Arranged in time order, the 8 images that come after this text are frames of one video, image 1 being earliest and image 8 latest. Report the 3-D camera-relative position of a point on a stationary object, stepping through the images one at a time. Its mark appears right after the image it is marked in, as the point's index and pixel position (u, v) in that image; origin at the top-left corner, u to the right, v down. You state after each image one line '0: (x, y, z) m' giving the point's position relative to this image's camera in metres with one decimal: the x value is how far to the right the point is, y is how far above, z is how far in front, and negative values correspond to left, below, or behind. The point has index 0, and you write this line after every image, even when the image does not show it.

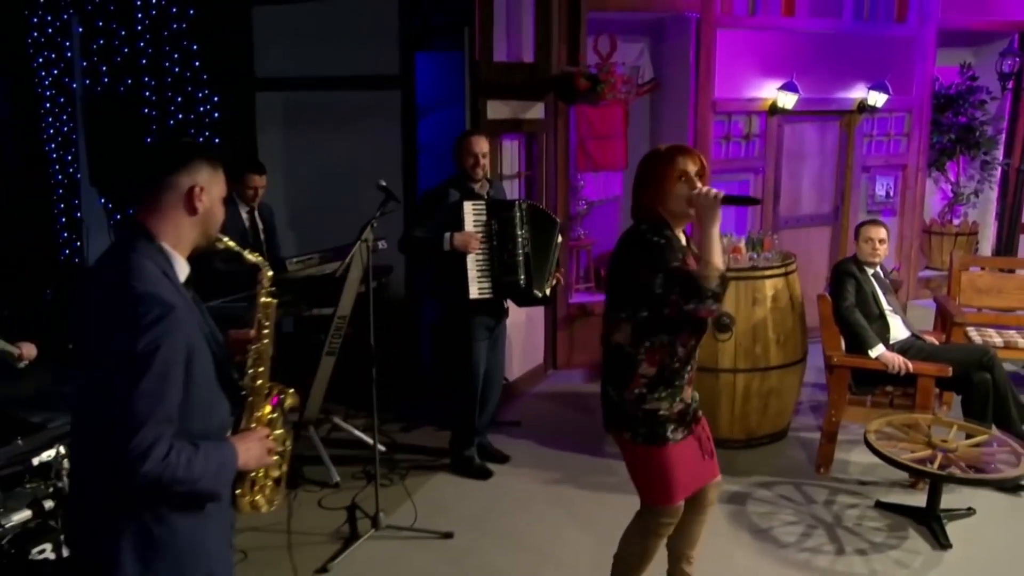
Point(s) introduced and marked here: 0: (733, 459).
0: (+1.1, -0.9, +4.3) m
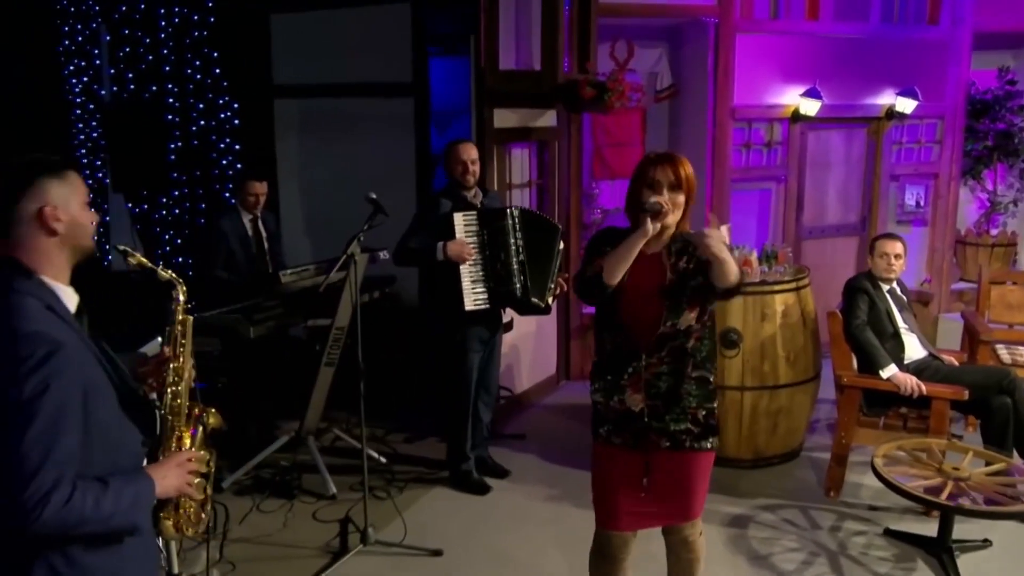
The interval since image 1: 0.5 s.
0: (+1.1, -1.0, +4.2) m
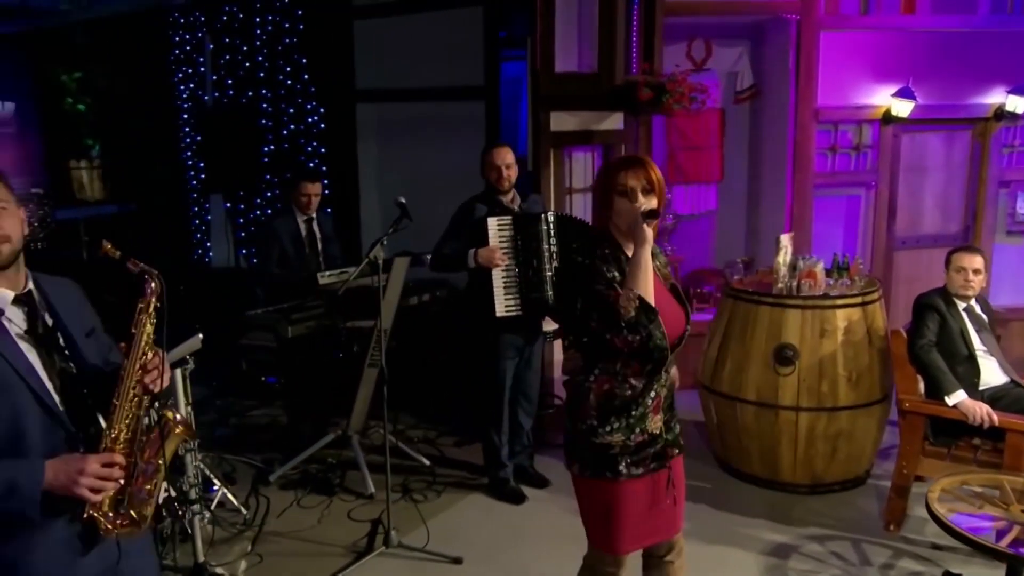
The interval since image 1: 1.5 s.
0: (+1.3, -1.0, +3.9) m
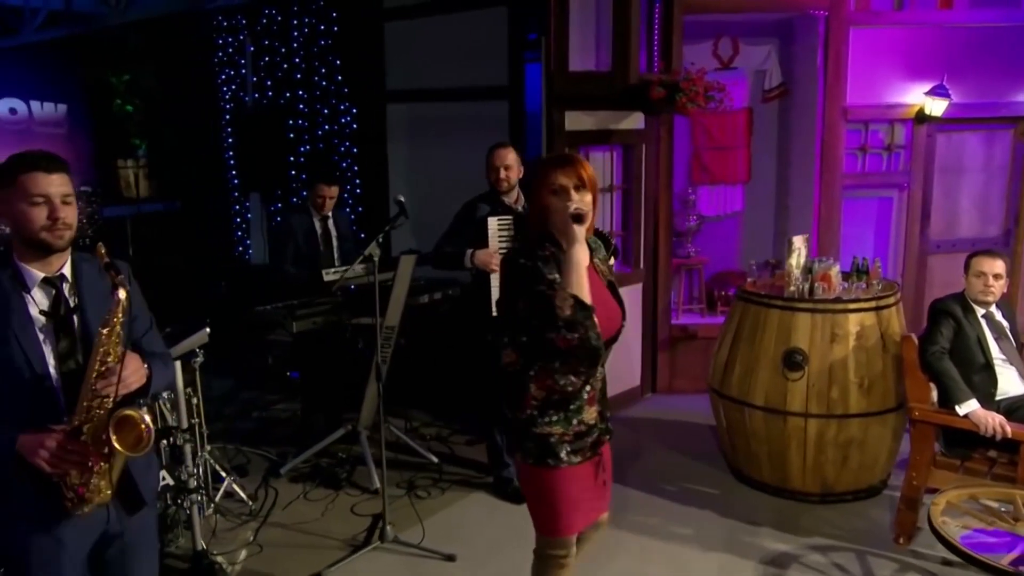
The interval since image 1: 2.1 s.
0: (+1.3, -1.0, +3.8) m
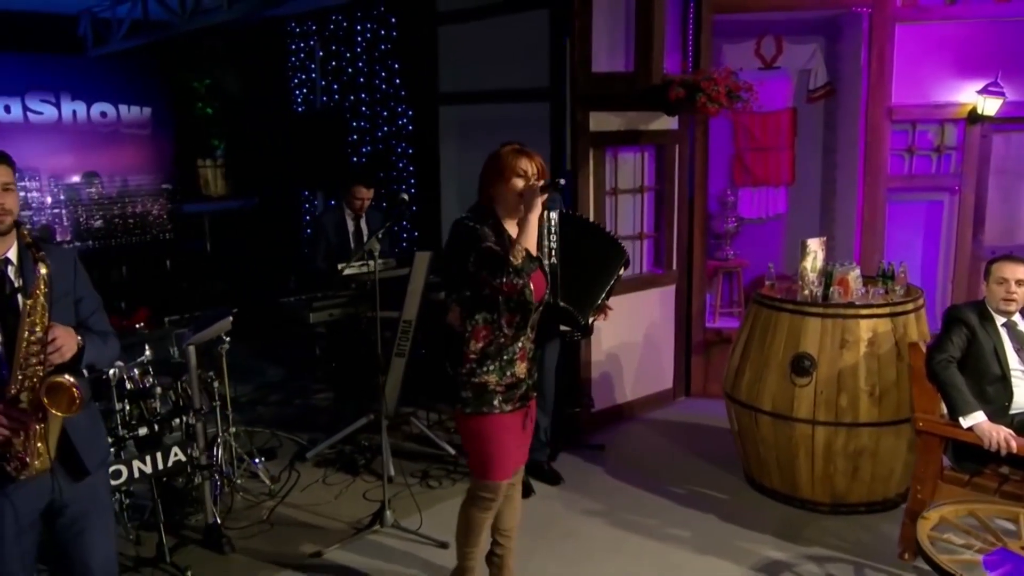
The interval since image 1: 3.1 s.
0: (+1.3, -1.1, +3.7) m
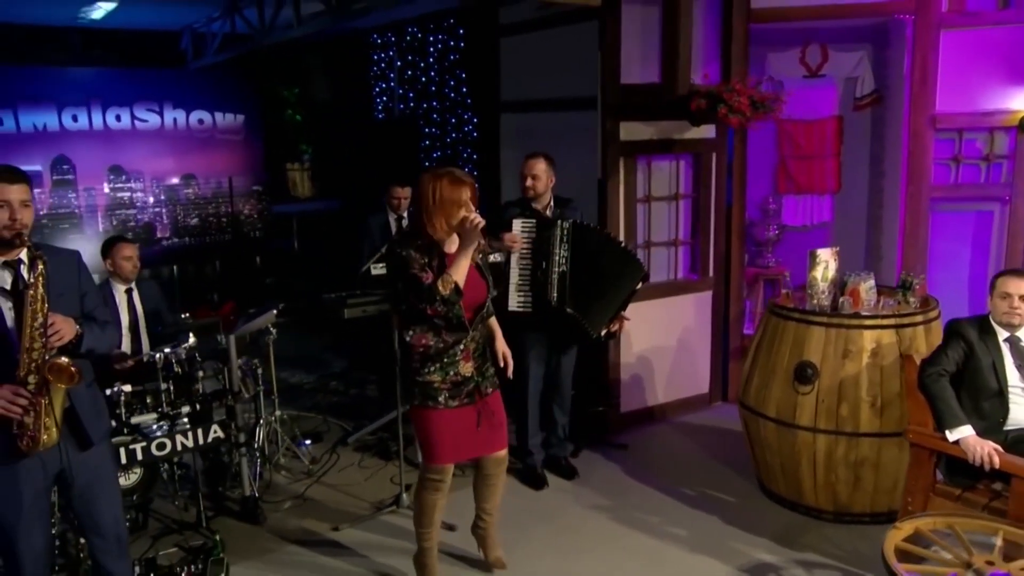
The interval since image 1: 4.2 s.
0: (+1.3, -1.1, +3.7) m
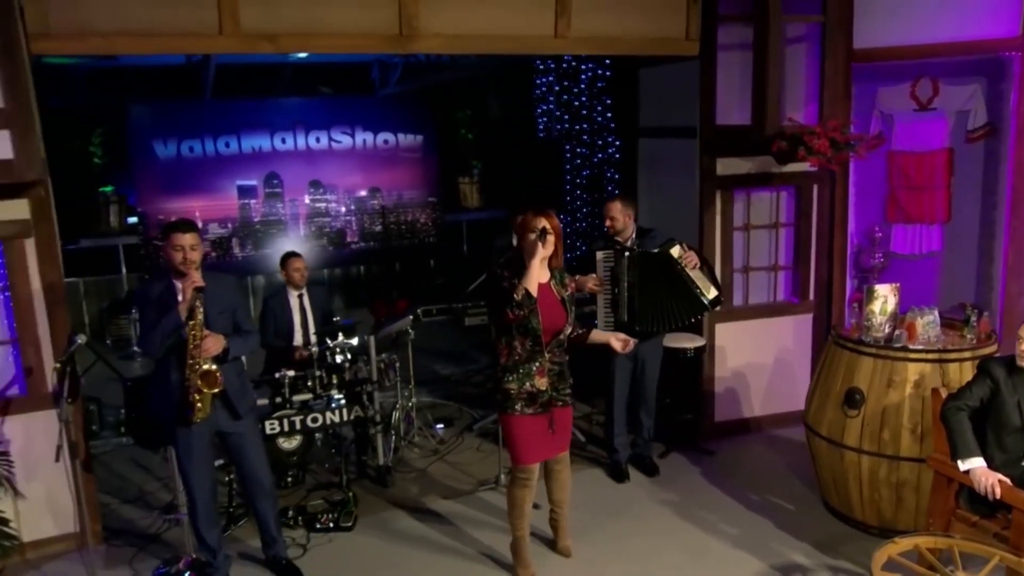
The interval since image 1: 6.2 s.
0: (+1.7, -1.3, +4.1) m
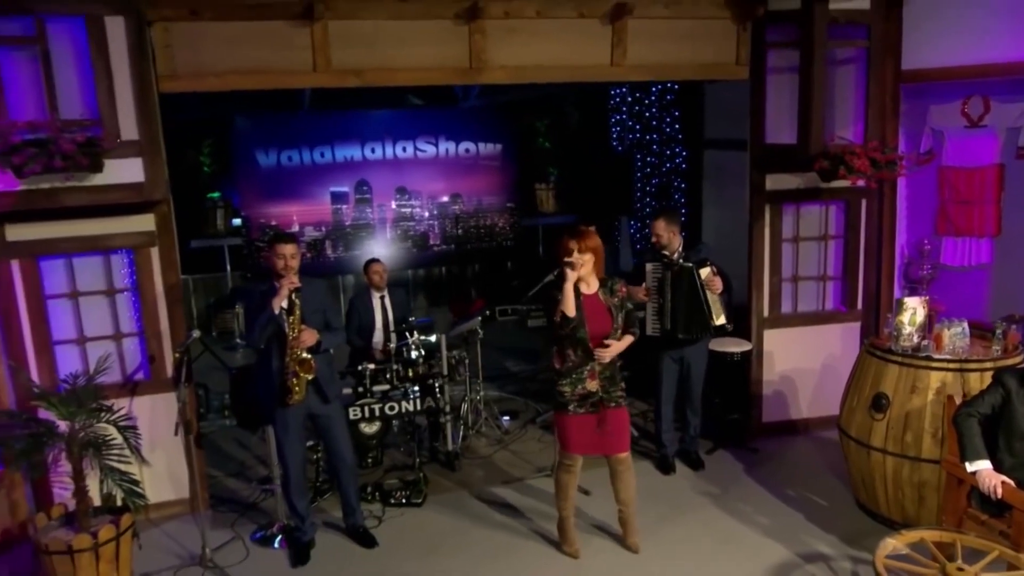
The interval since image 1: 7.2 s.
0: (+1.9, -1.3, +4.4) m
